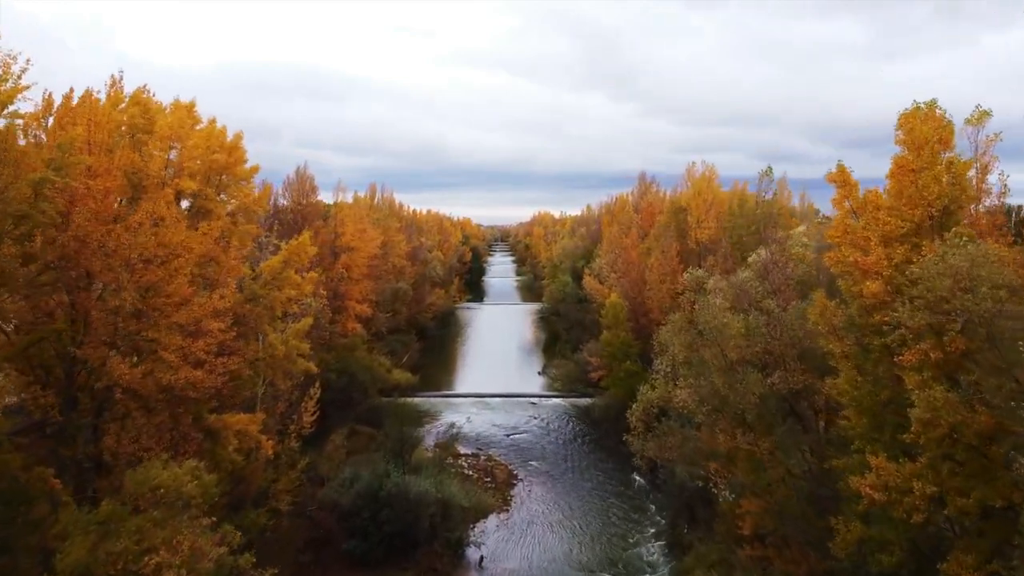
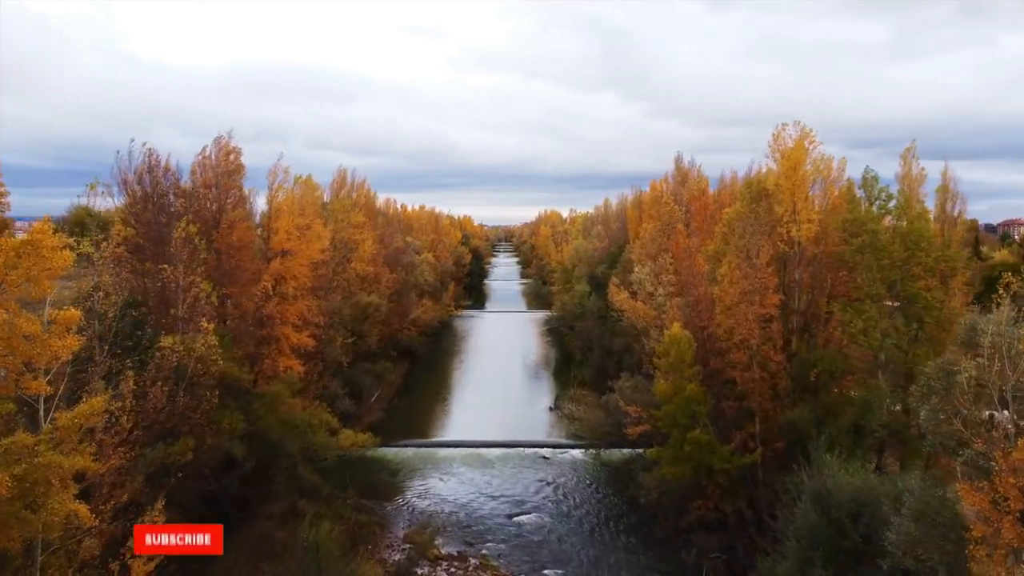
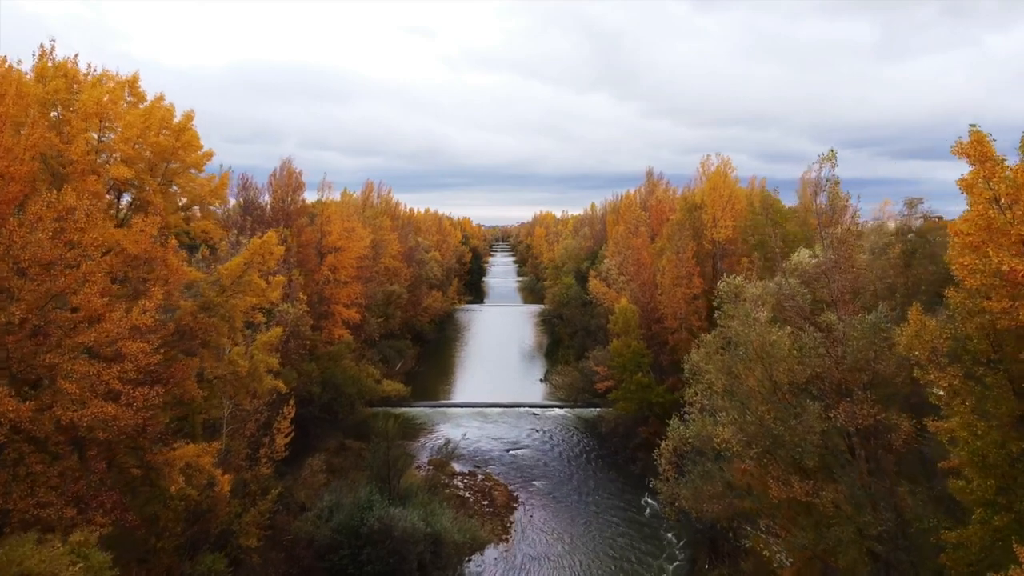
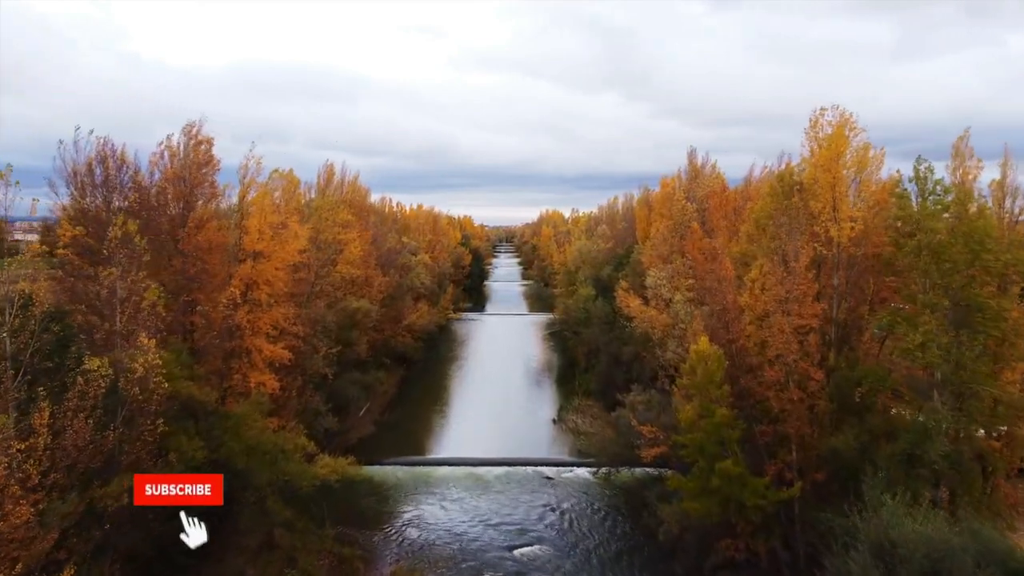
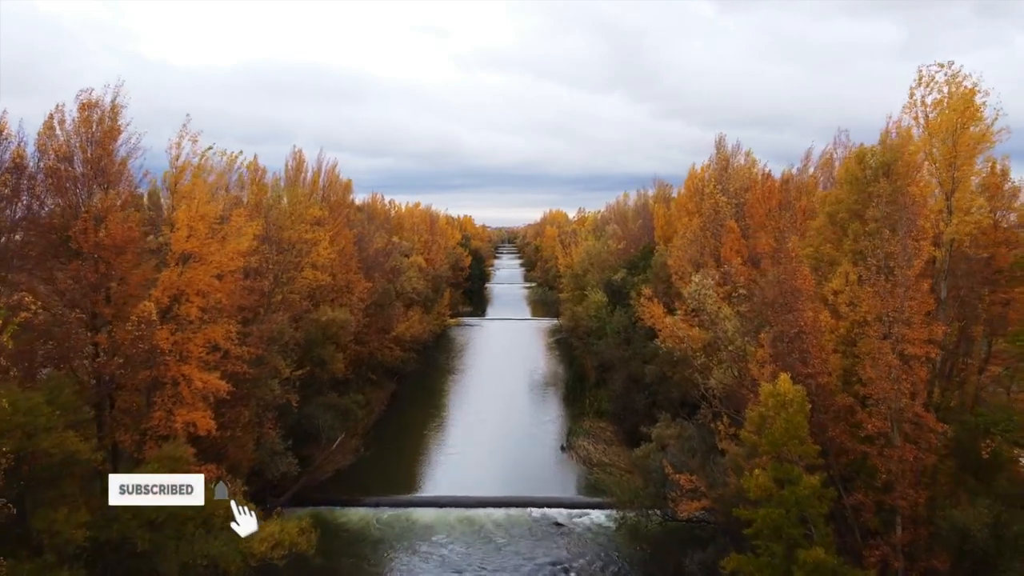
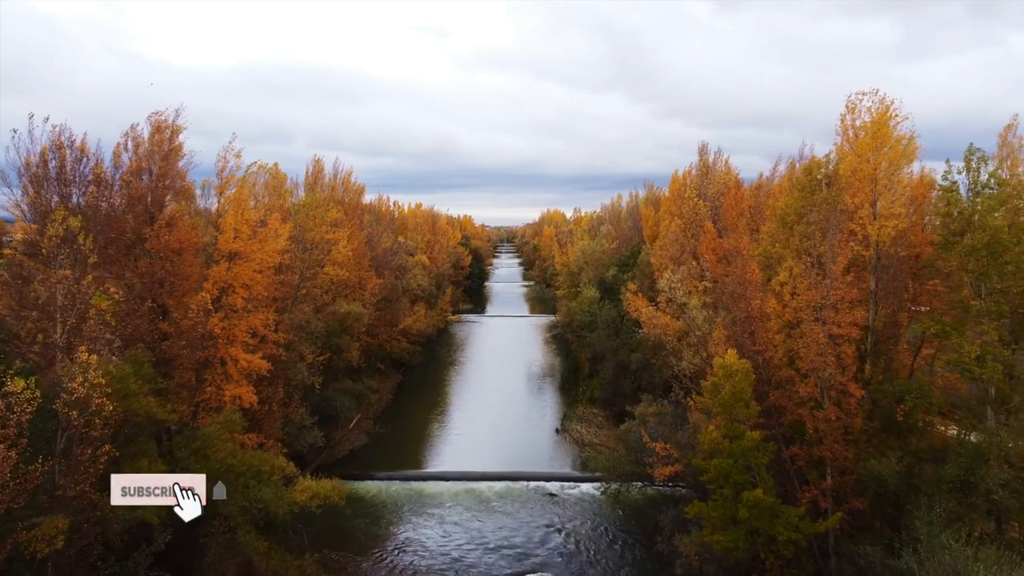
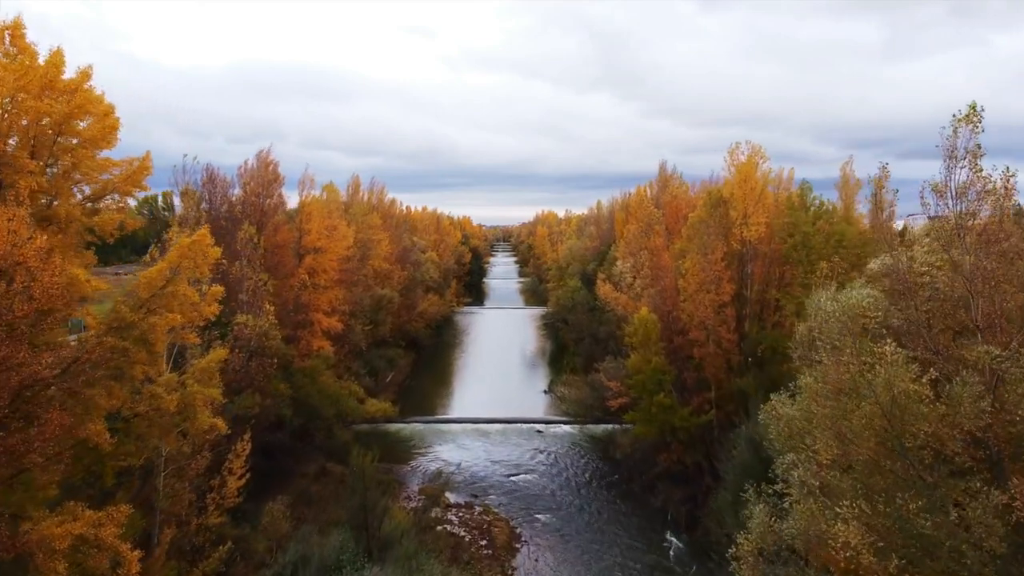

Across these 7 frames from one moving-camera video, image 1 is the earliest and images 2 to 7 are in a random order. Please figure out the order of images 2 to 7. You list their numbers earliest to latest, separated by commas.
3, 7, 2, 4, 6, 5
